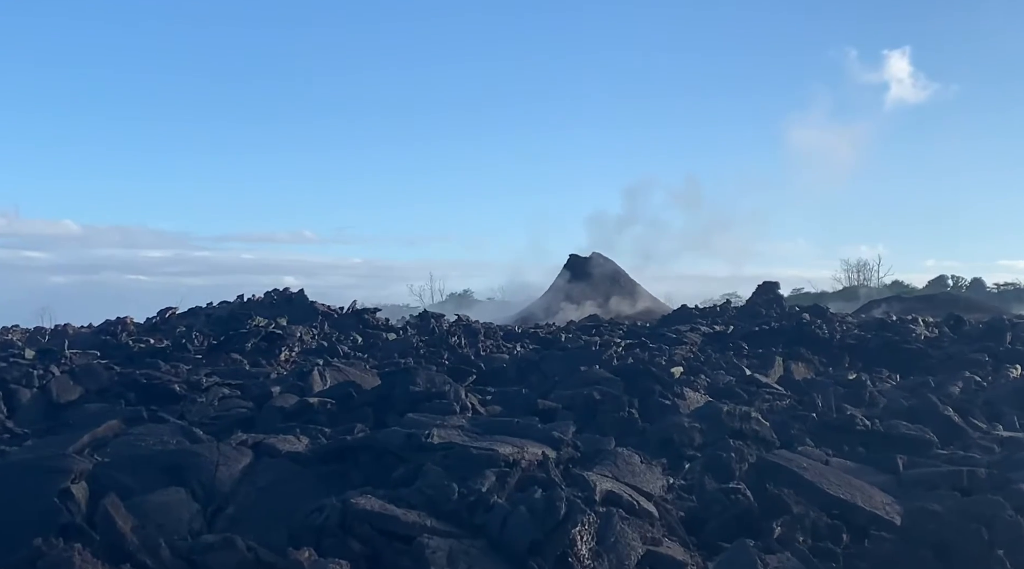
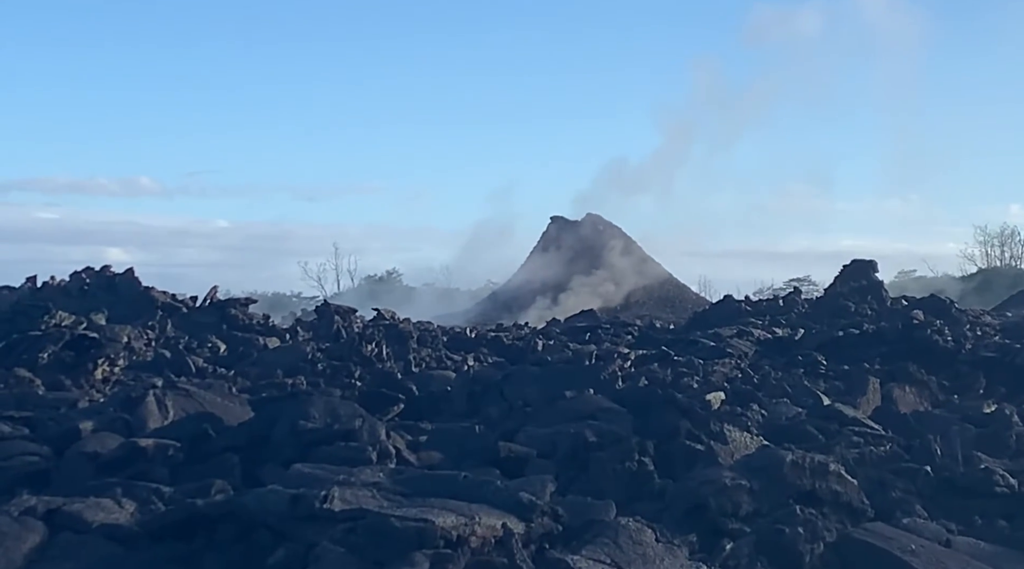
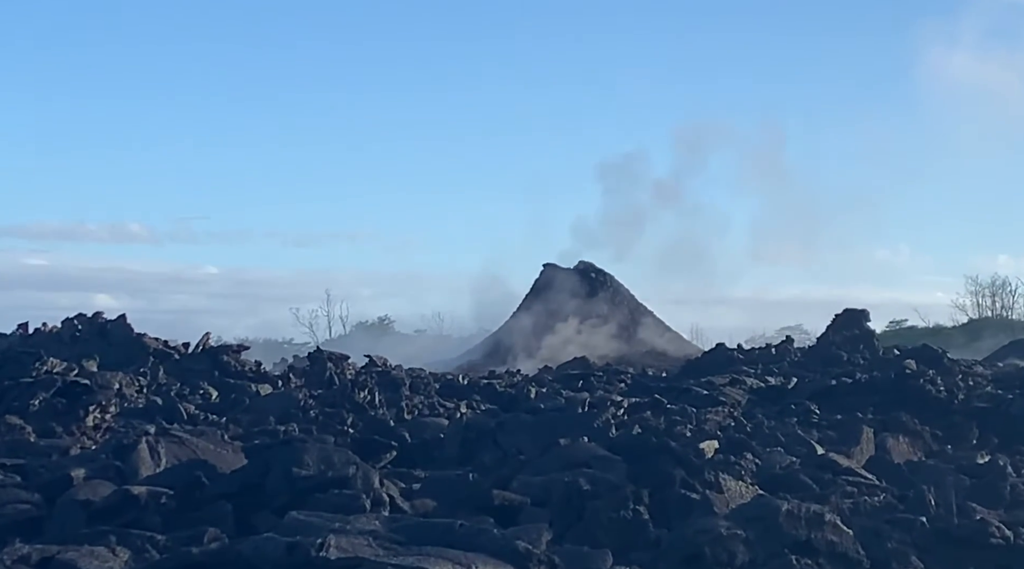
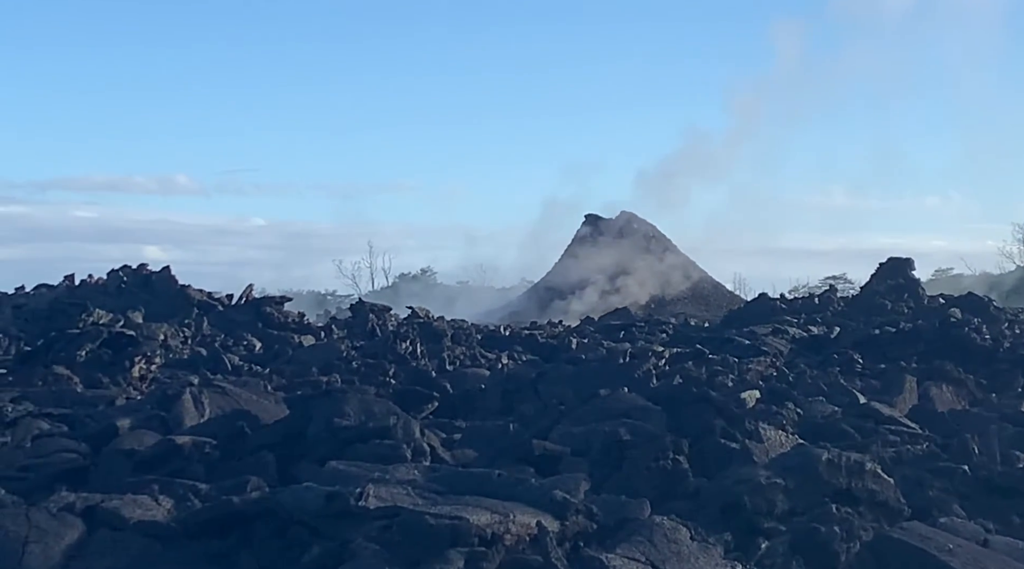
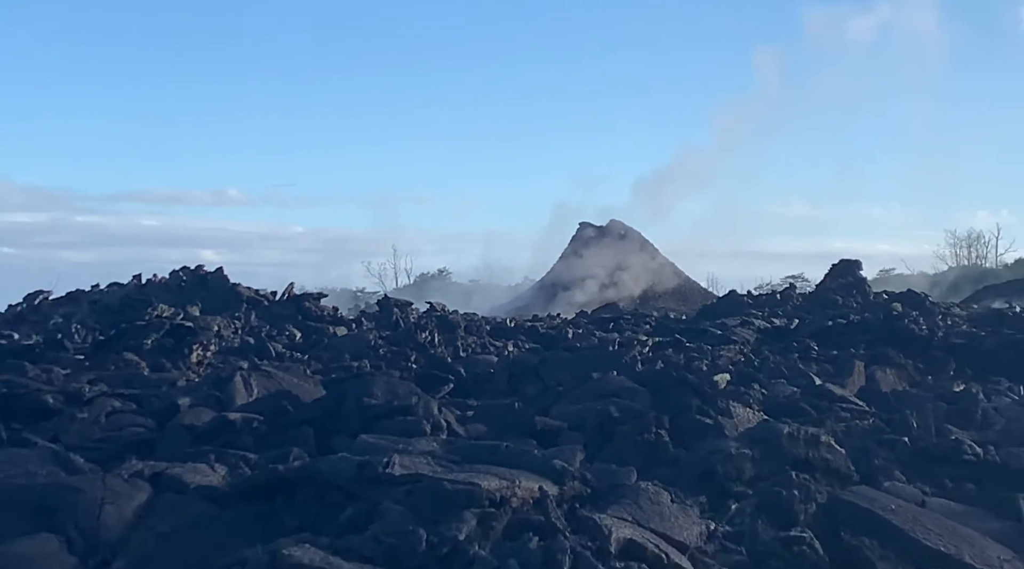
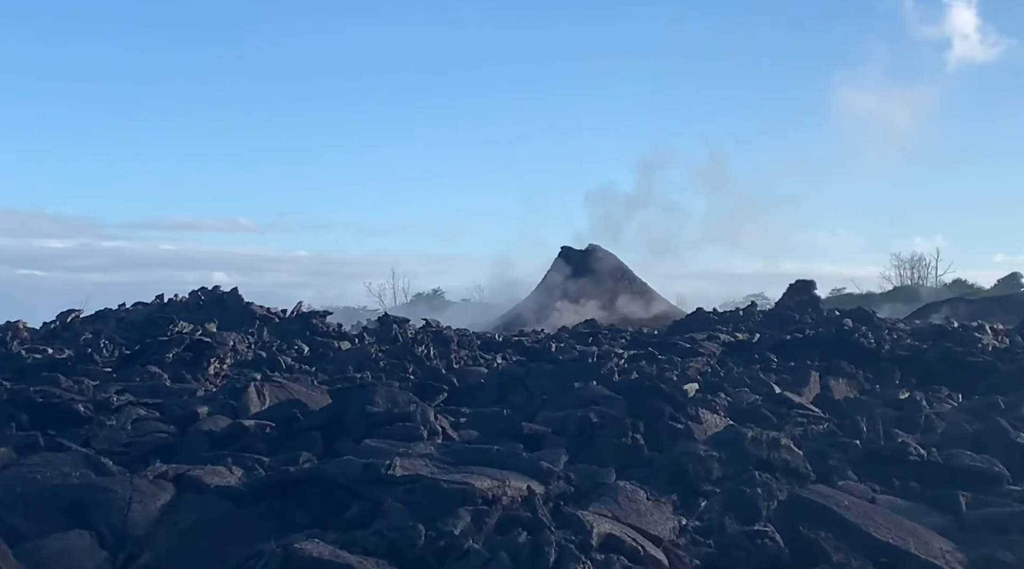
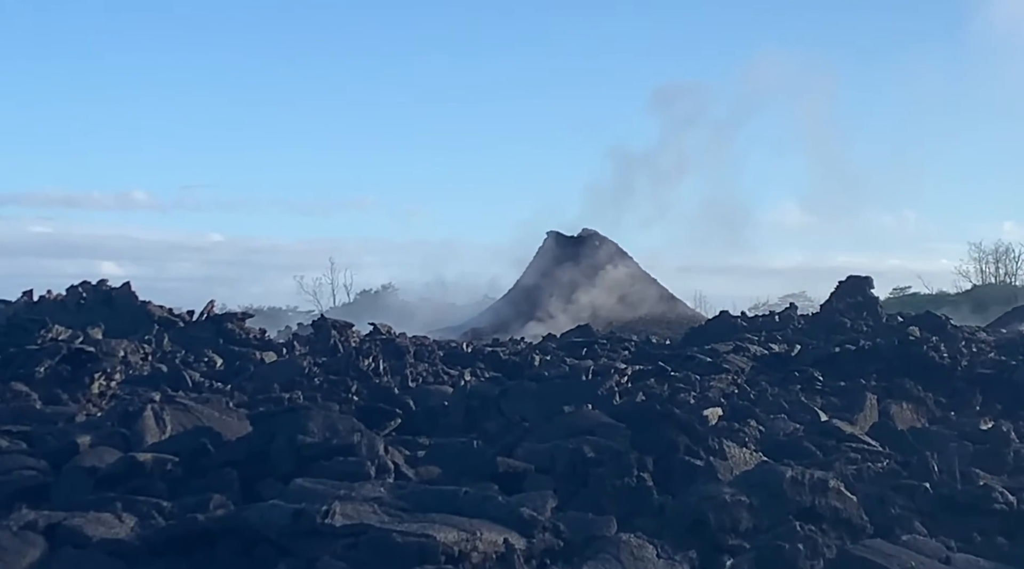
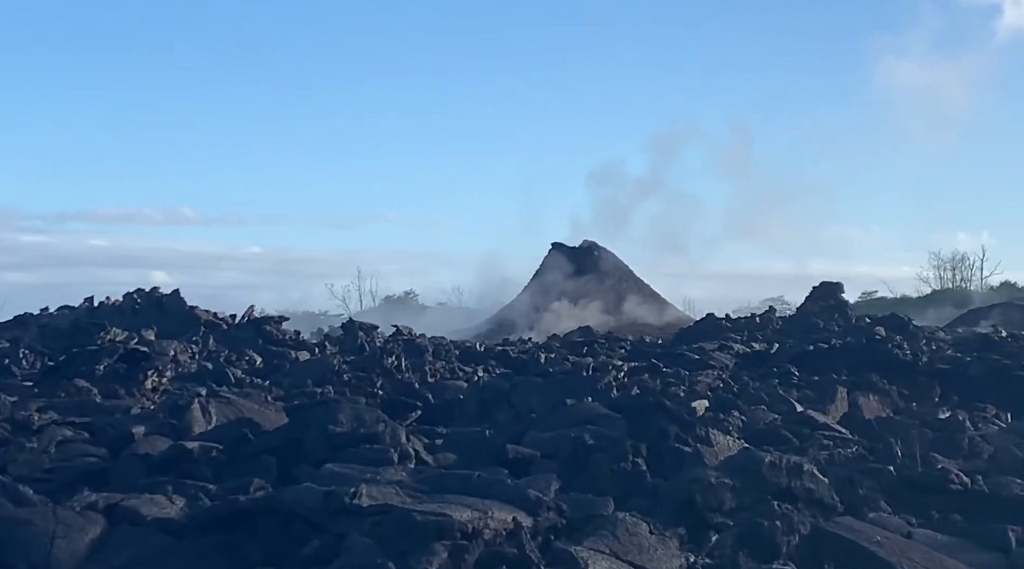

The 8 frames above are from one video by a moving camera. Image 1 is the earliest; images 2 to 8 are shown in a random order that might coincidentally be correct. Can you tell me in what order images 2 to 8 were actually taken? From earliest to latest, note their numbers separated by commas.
6, 8, 3, 7, 2, 4, 5
